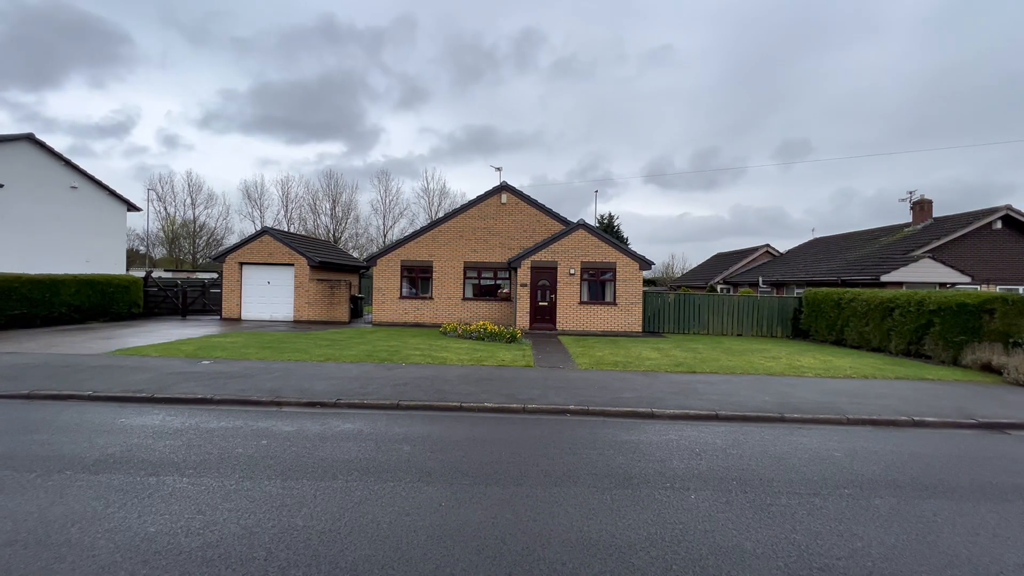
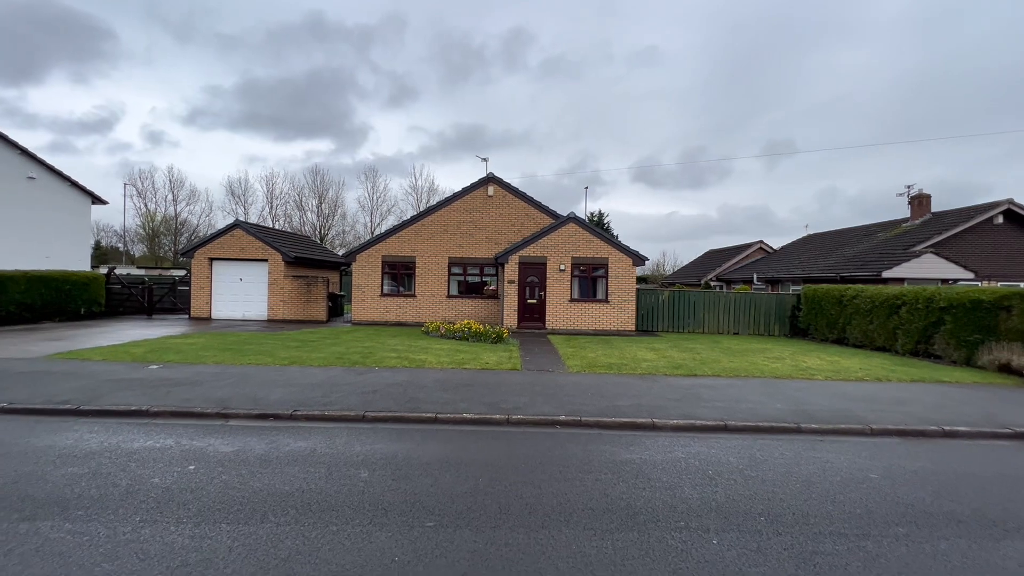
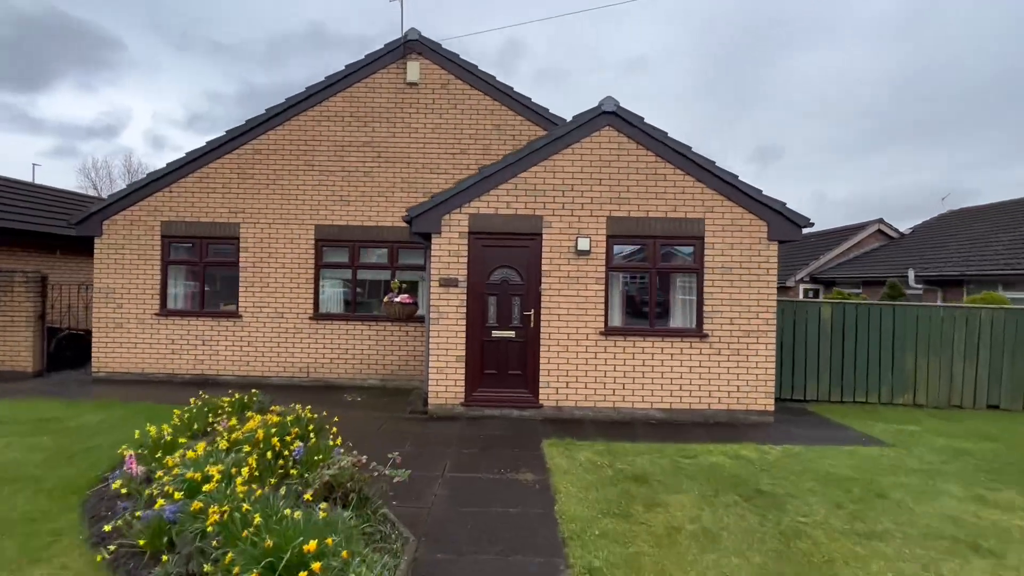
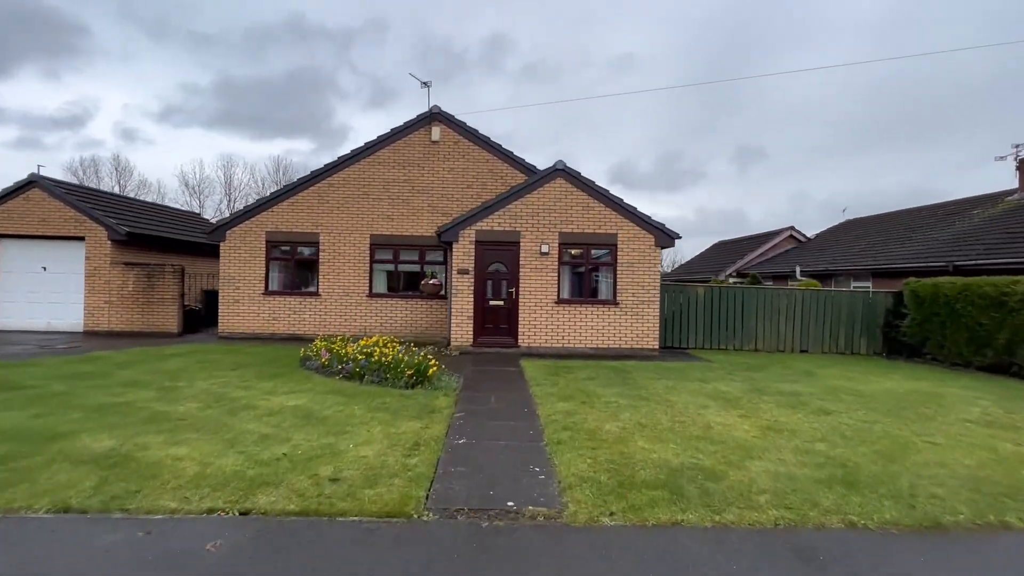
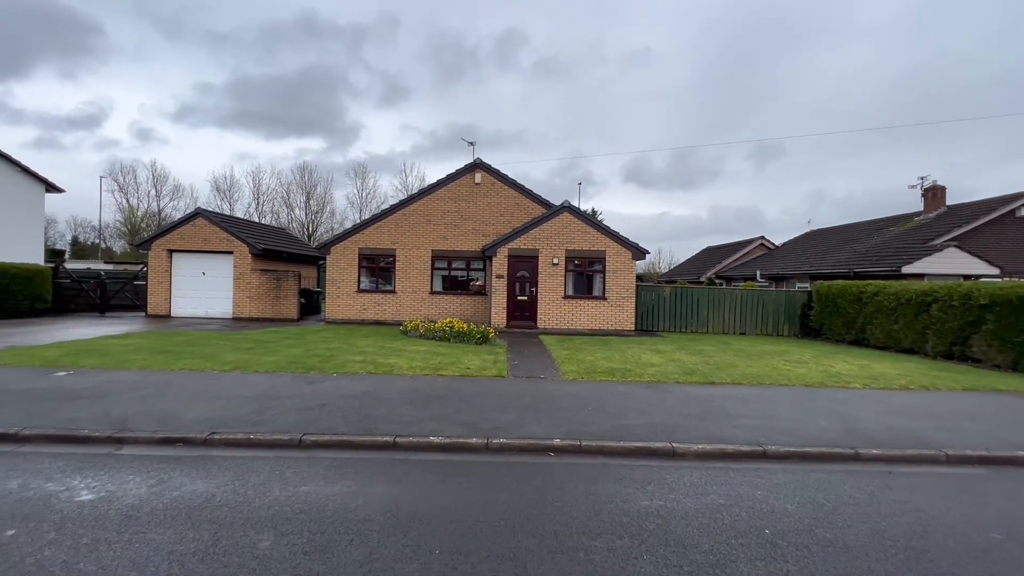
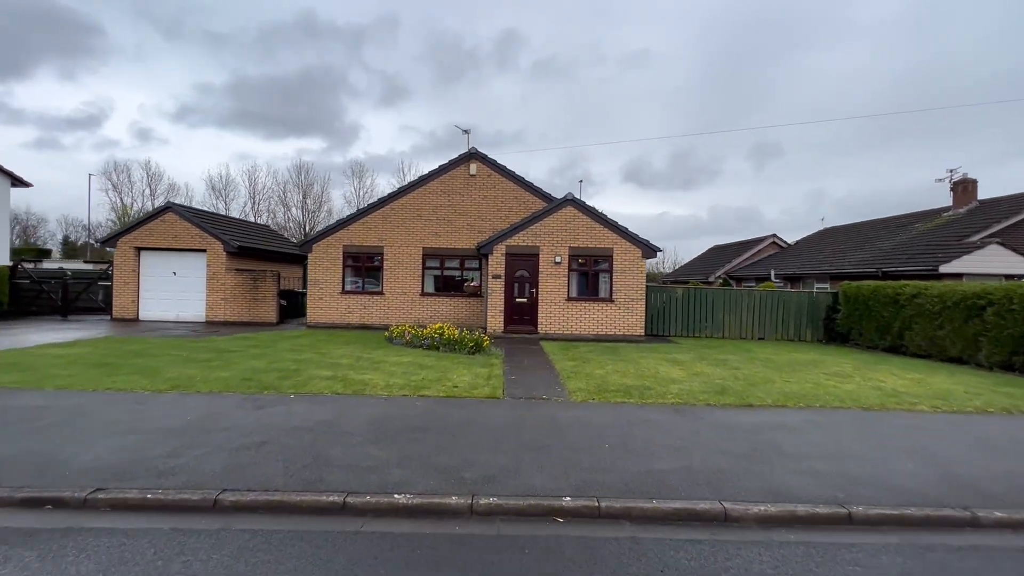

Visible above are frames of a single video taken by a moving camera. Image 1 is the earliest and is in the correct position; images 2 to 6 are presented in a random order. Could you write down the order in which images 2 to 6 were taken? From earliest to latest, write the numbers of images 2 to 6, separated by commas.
2, 5, 6, 4, 3
